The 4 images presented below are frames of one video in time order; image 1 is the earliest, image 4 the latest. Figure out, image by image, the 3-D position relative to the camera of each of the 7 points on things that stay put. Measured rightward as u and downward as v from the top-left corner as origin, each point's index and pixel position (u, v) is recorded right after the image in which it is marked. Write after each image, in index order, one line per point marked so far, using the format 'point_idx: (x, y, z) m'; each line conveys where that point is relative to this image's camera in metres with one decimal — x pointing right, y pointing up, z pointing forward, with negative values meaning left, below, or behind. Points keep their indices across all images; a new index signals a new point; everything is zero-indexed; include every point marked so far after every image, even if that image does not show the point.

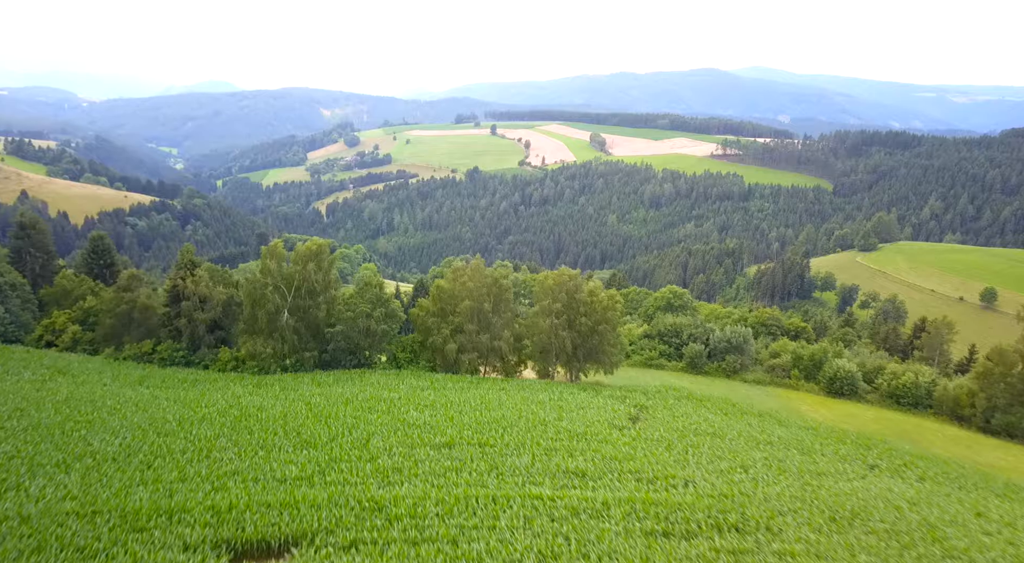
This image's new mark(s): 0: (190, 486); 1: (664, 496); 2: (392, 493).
0: (-9.5, -6.1, +17.3) m
1: (+4.7, -6.6, +18.0) m
2: (-3.6, -6.3, +17.3) m
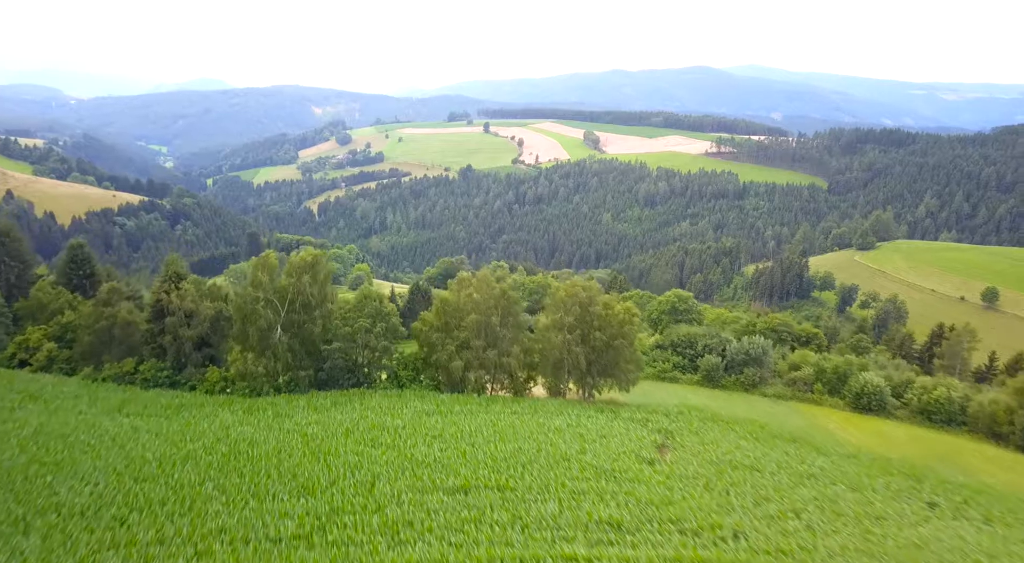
0: (-8.7, -6.9, +14.9) m
1: (+5.5, -7.4, +15.8) m
2: (-2.8, -7.1, +15.0) m
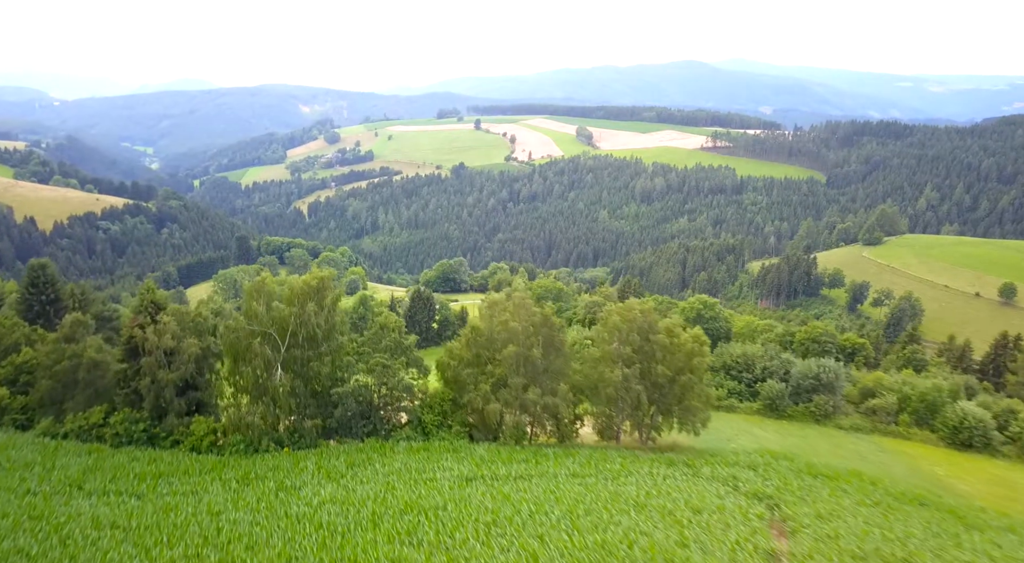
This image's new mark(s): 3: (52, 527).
0: (-6.2, -8.3, +9.4) m
1: (+8.0, -8.6, +10.5) m
2: (-0.2, -8.4, +9.6) m
3: (-13.9, -7.5, +17.9) m
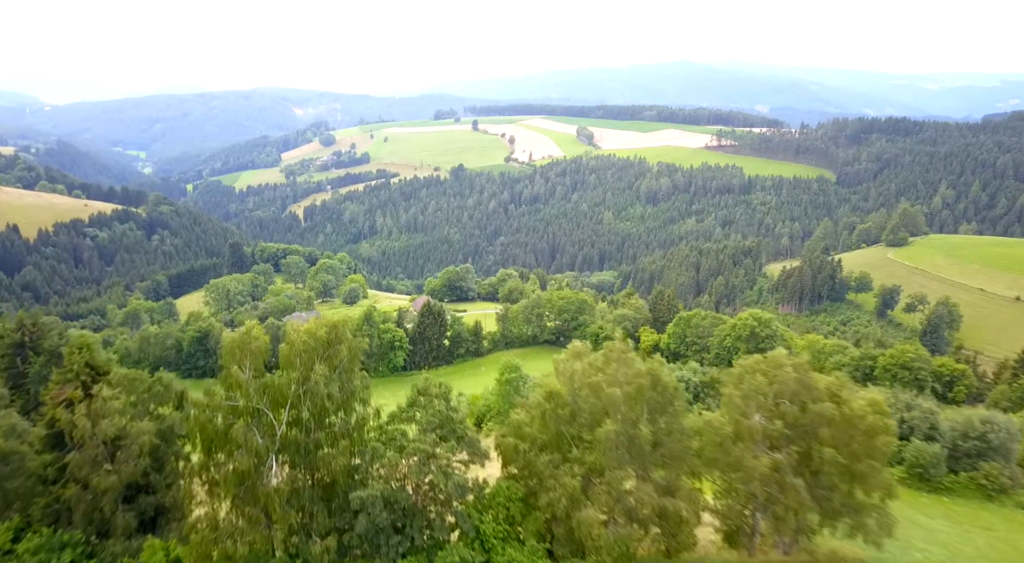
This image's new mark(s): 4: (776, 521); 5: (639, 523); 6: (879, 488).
0: (-2.7, -9.9, +0.7) m
1: (+11.5, -10.0, +2.0) m
2: (+3.2, -9.9, +1.0) m
3: (-10.5, -9.2, +9.2) m
4: (+8.6, -7.9, +19.9) m
5: (+4.1, -7.9, +19.3) m
6: (+12.0, -6.8, +19.8) m
